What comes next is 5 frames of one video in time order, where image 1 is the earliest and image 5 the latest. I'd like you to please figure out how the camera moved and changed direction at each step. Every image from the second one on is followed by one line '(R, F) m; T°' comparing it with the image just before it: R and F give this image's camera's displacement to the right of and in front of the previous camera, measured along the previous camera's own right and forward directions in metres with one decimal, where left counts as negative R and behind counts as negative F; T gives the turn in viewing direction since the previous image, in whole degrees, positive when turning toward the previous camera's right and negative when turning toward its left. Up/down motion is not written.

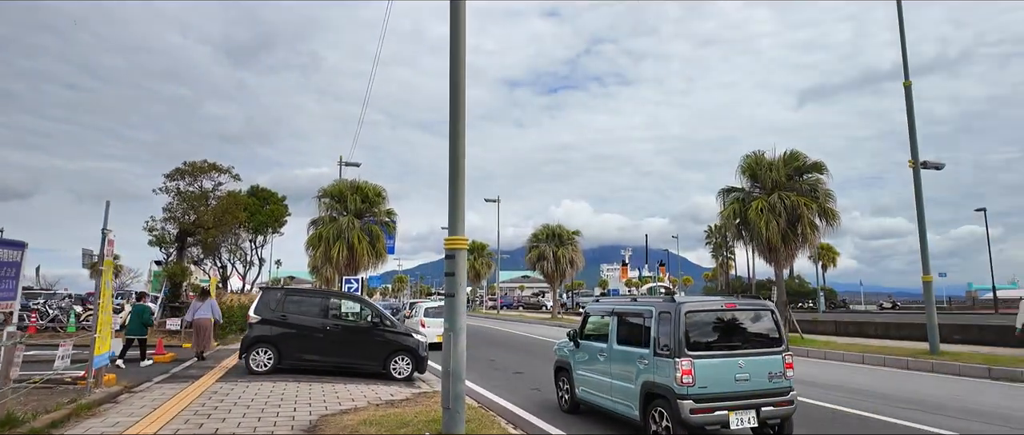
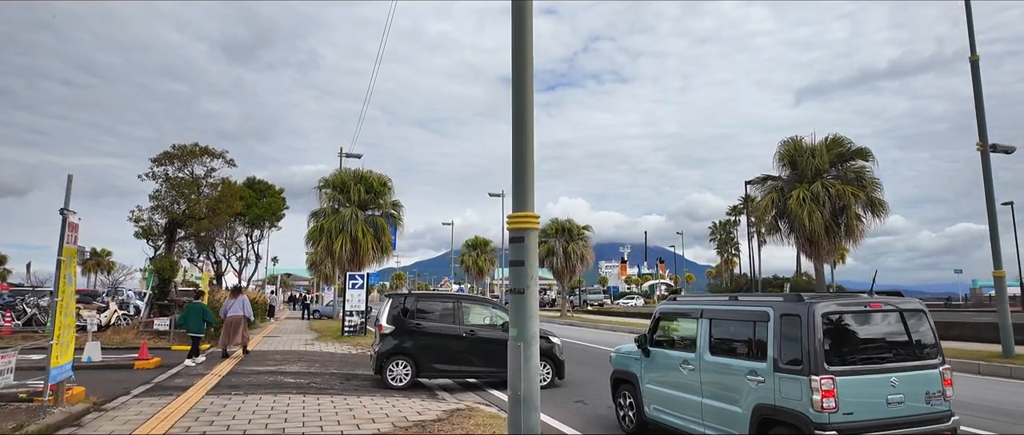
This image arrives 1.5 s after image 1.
(-0.8, +1.8) m; 0°
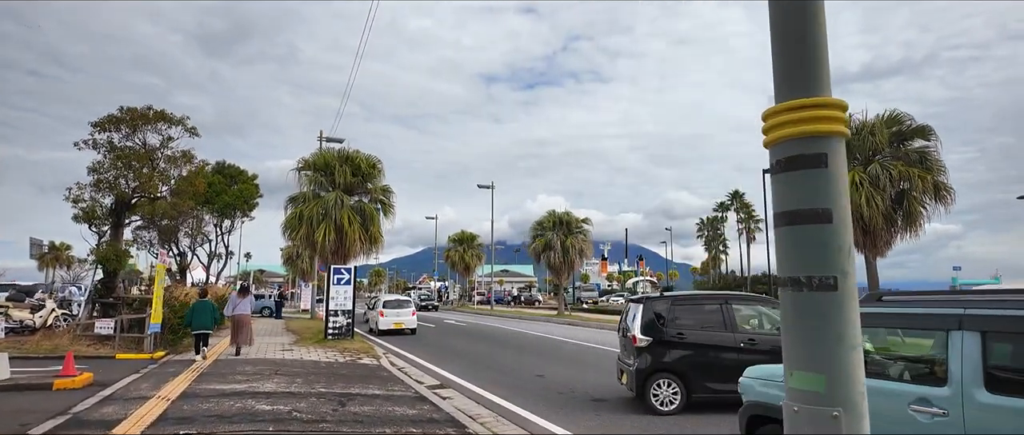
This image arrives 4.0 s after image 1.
(-1.1, +3.0) m; +2°
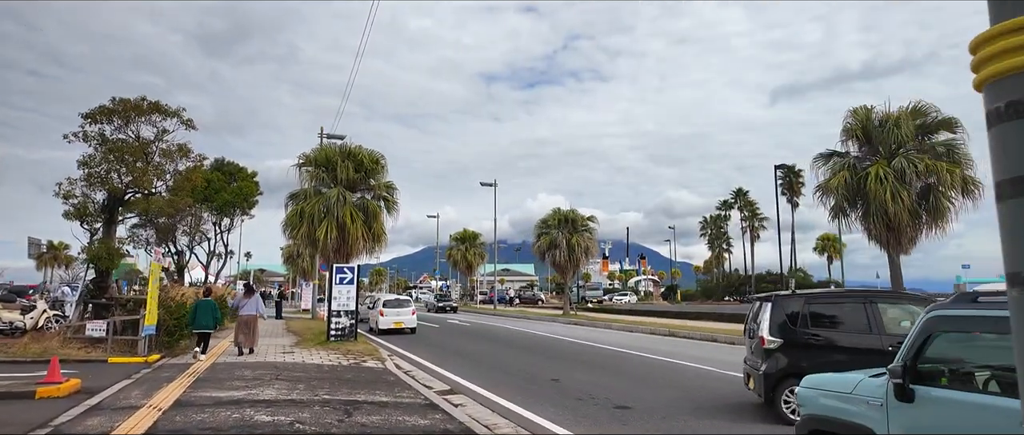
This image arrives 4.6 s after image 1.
(-0.3, +0.7) m; 0°
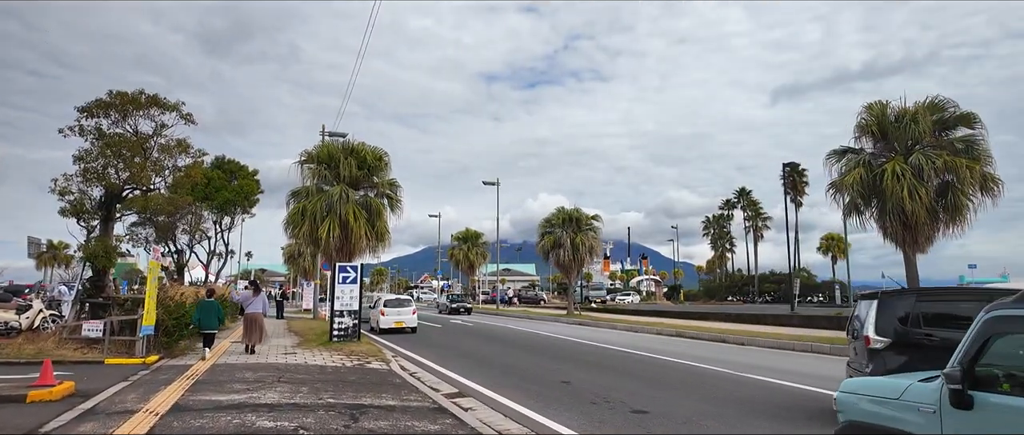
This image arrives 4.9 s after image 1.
(-0.2, +0.4) m; 0°
